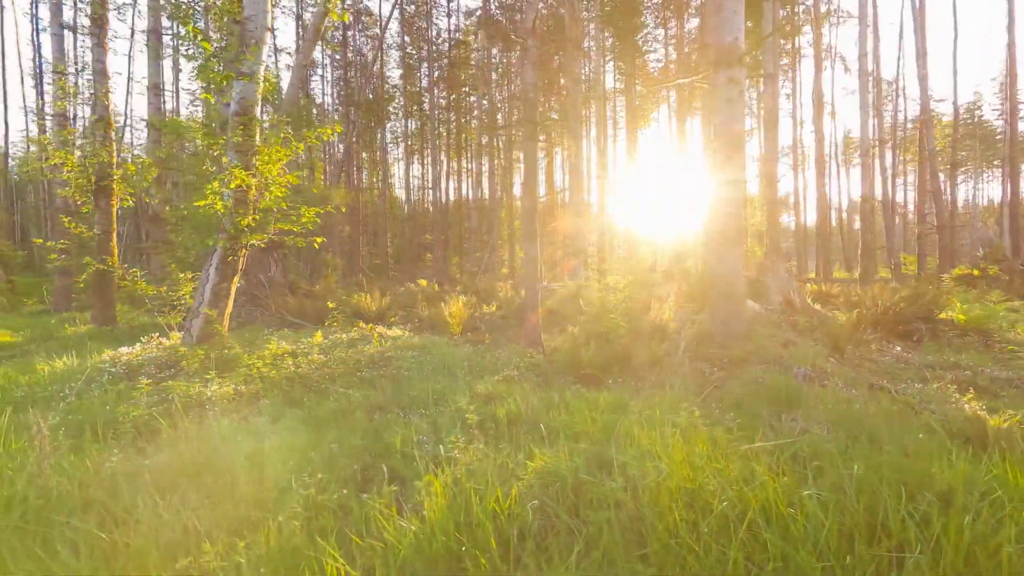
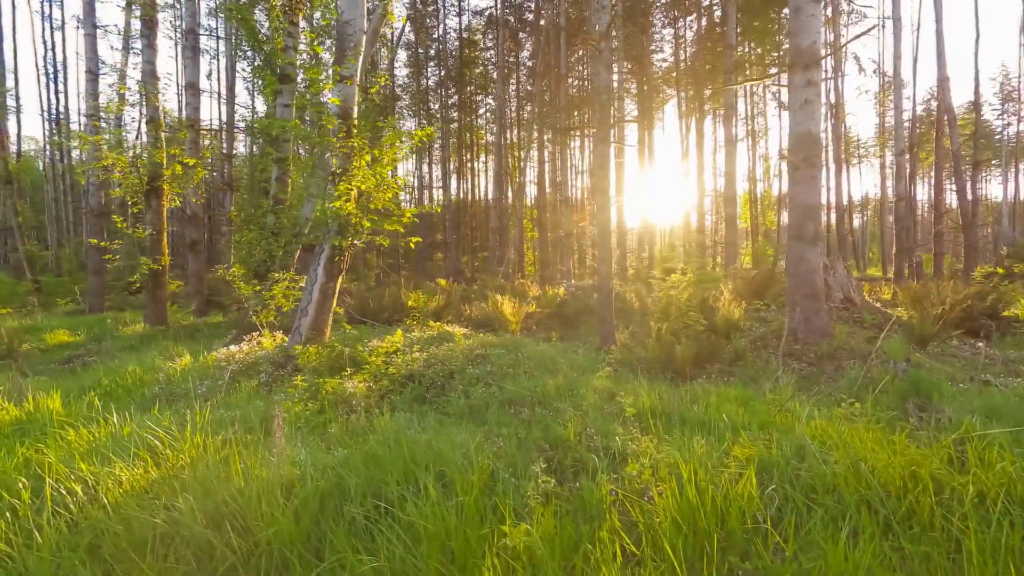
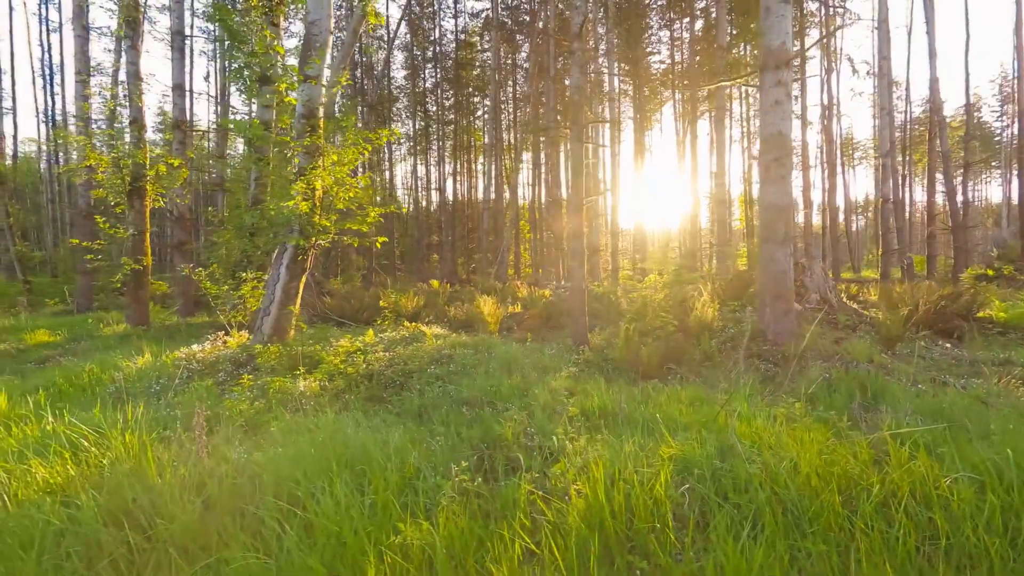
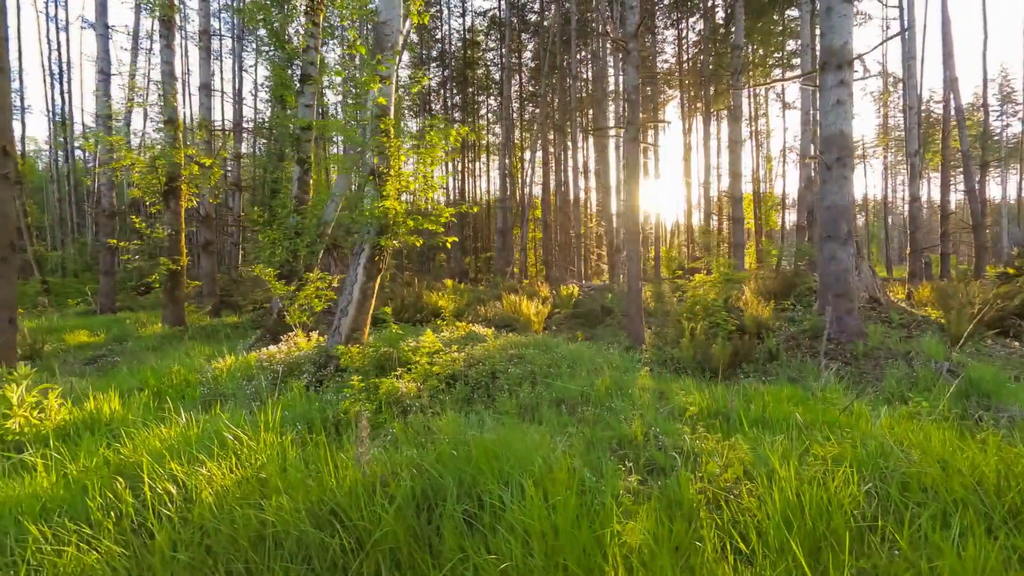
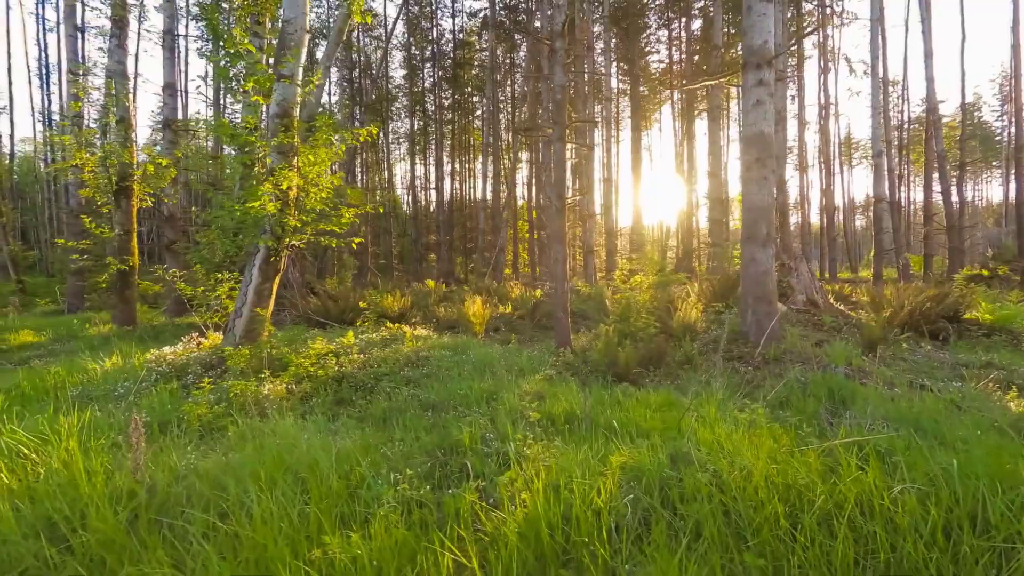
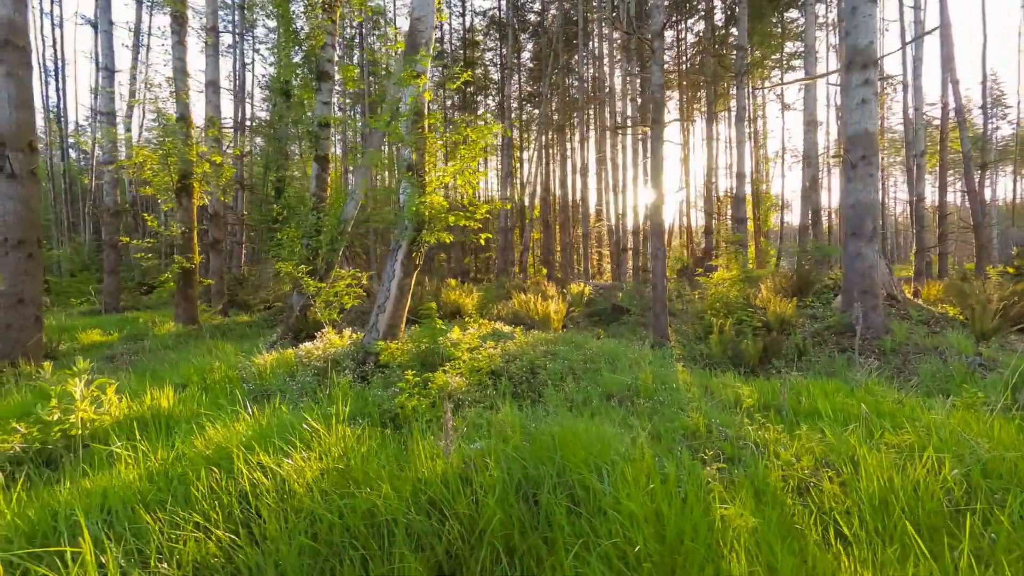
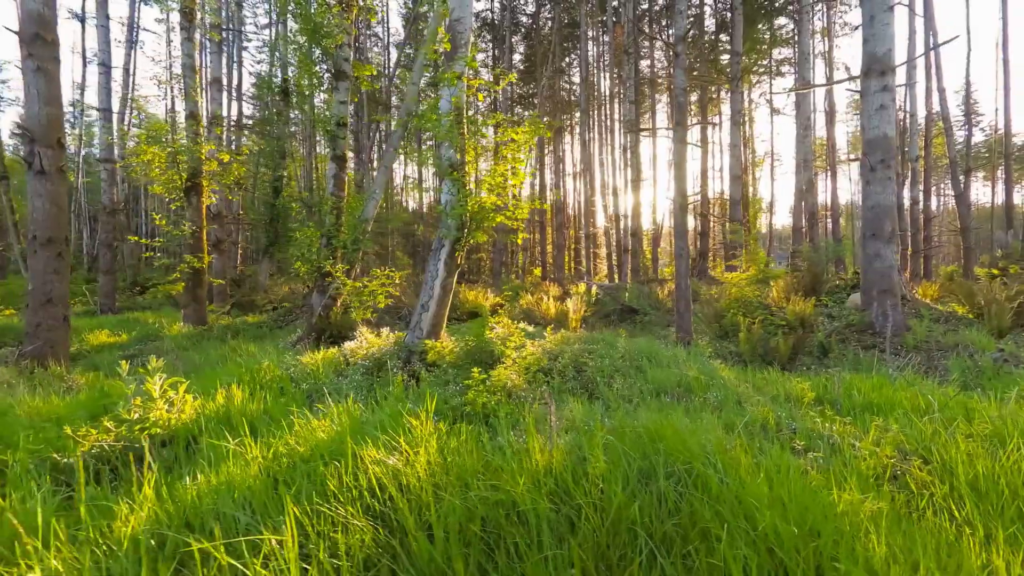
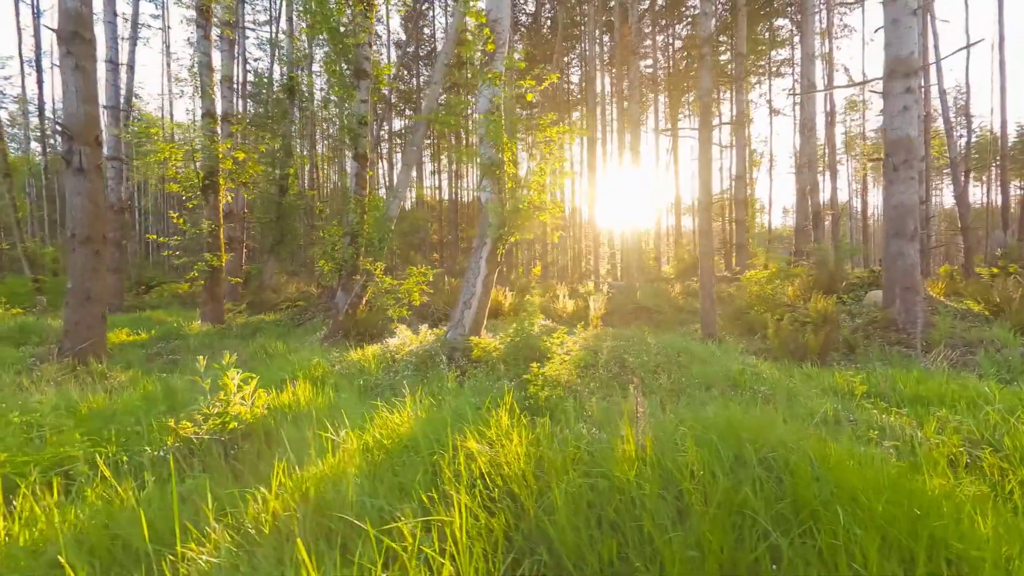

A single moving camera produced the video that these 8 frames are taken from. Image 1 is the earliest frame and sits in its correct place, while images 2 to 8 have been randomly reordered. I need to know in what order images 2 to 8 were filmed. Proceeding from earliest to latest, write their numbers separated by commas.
5, 3, 2, 4, 6, 7, 8
